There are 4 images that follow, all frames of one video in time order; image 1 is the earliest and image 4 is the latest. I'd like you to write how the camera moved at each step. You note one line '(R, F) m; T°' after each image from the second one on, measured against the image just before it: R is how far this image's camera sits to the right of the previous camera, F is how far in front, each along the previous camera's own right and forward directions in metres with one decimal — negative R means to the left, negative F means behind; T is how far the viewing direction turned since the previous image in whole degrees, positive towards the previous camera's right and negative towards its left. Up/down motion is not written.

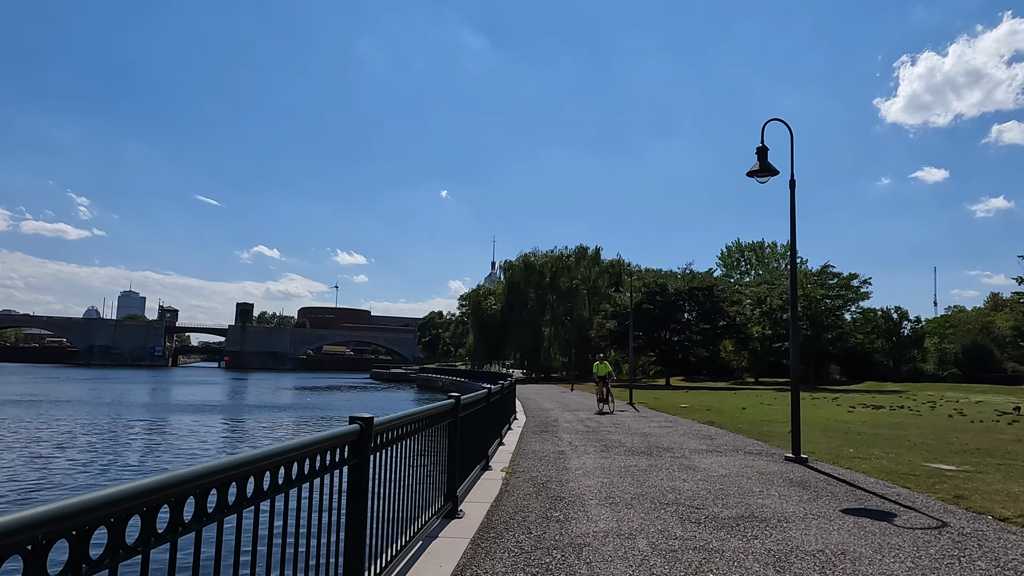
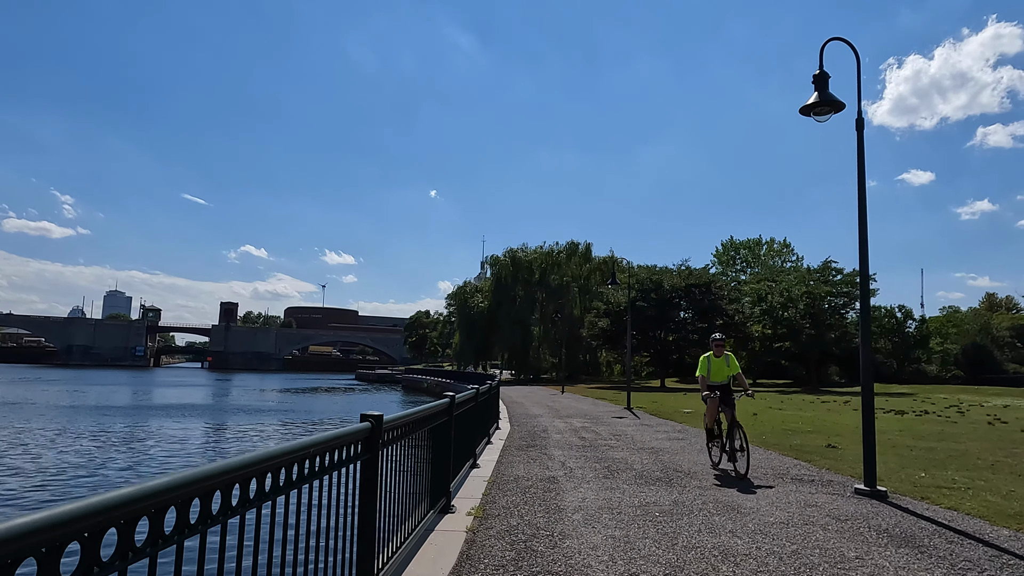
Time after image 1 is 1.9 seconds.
(+0.2, +2.9) m; +1°
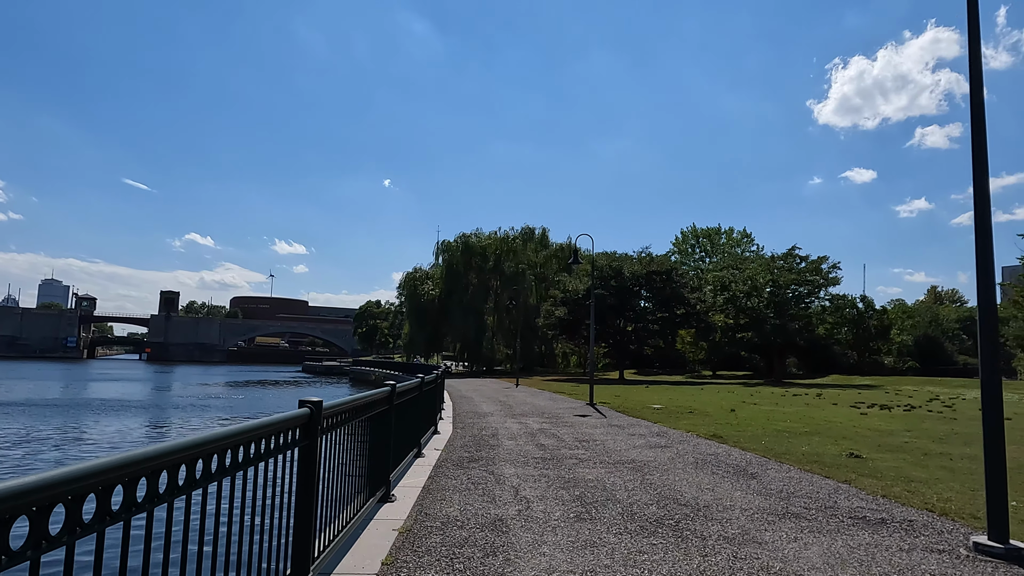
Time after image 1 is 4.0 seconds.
(+0.2, +3.2) m; +4°
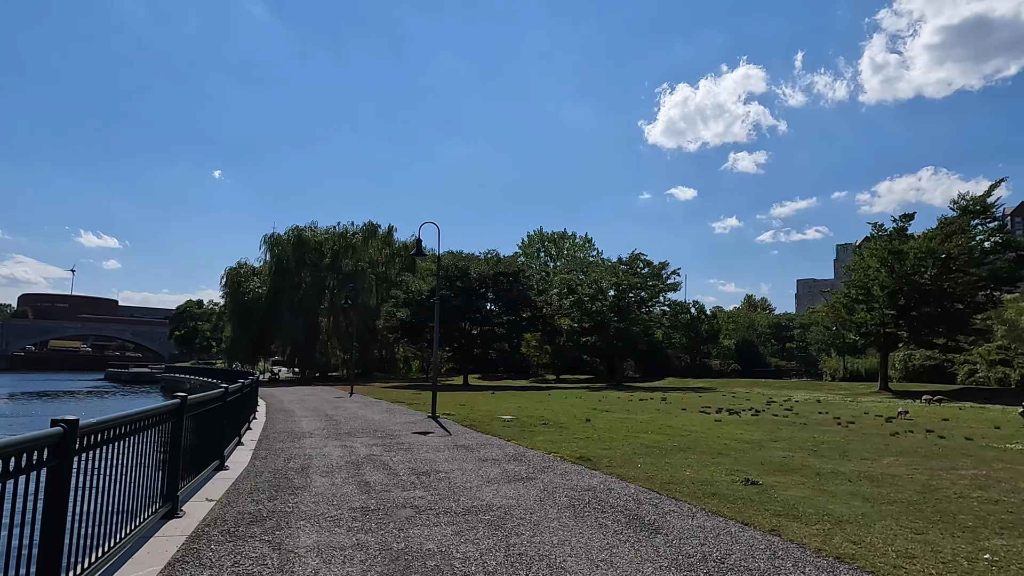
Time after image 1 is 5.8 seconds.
(+0.3, +2.8) m; +13°
